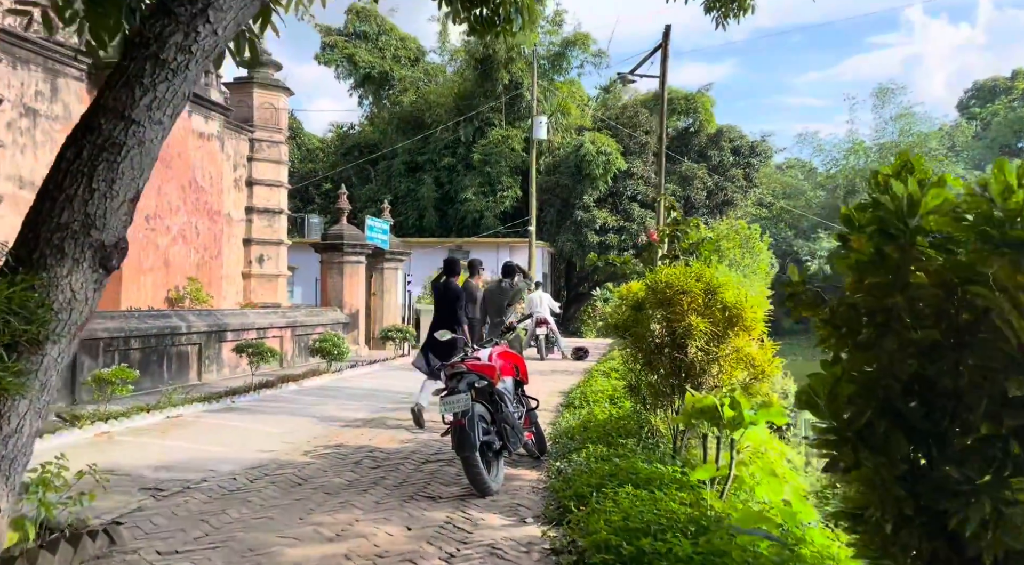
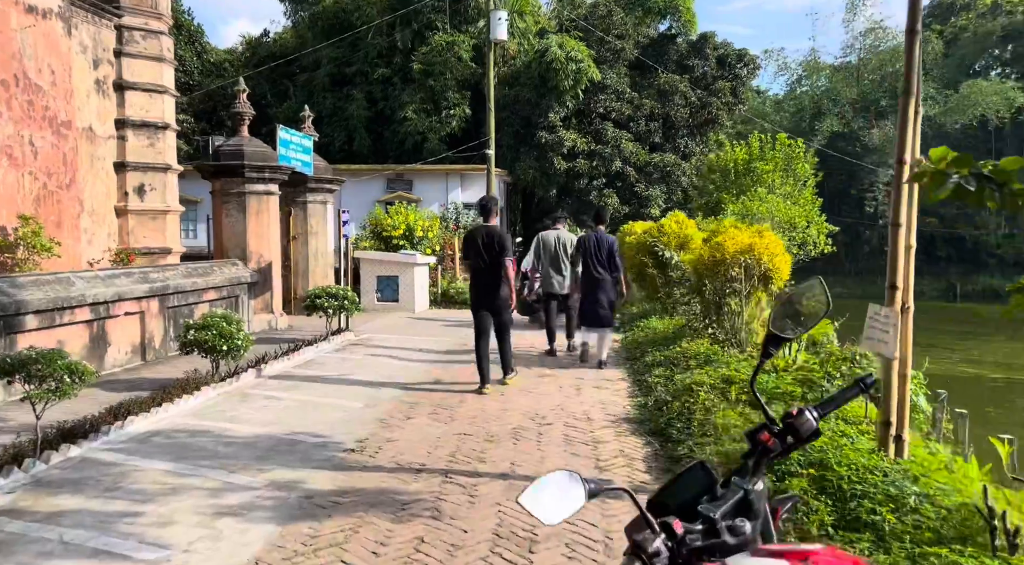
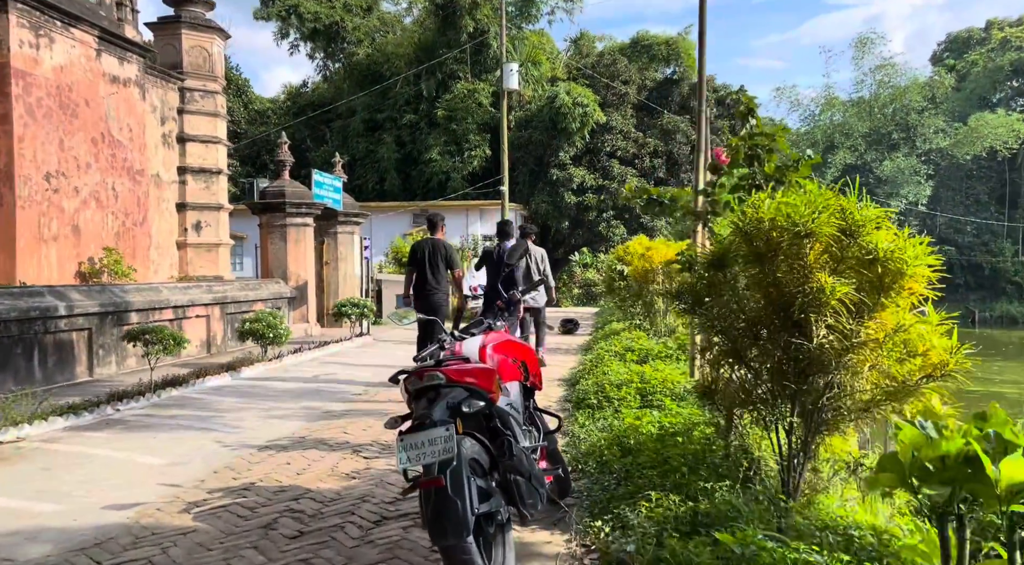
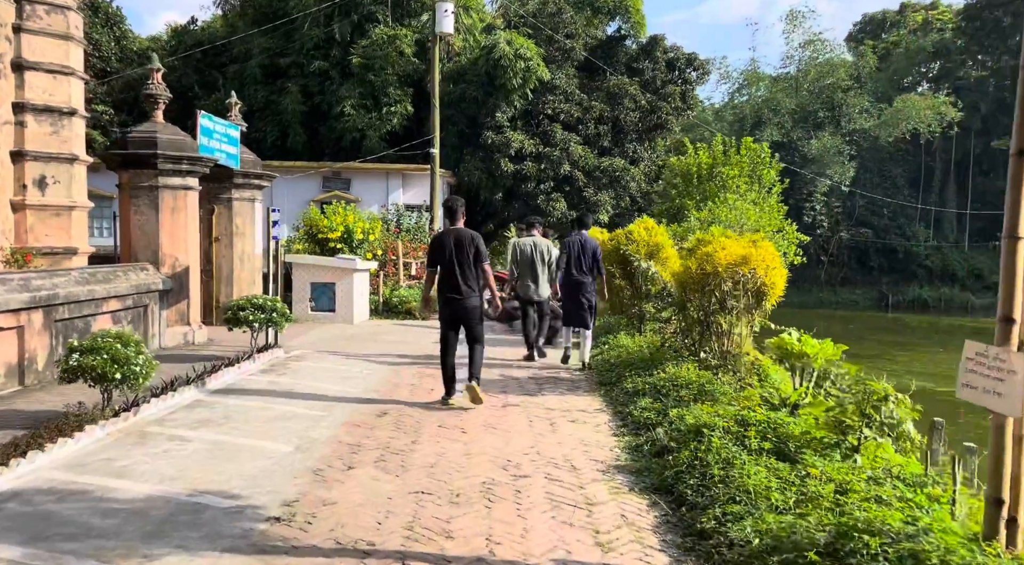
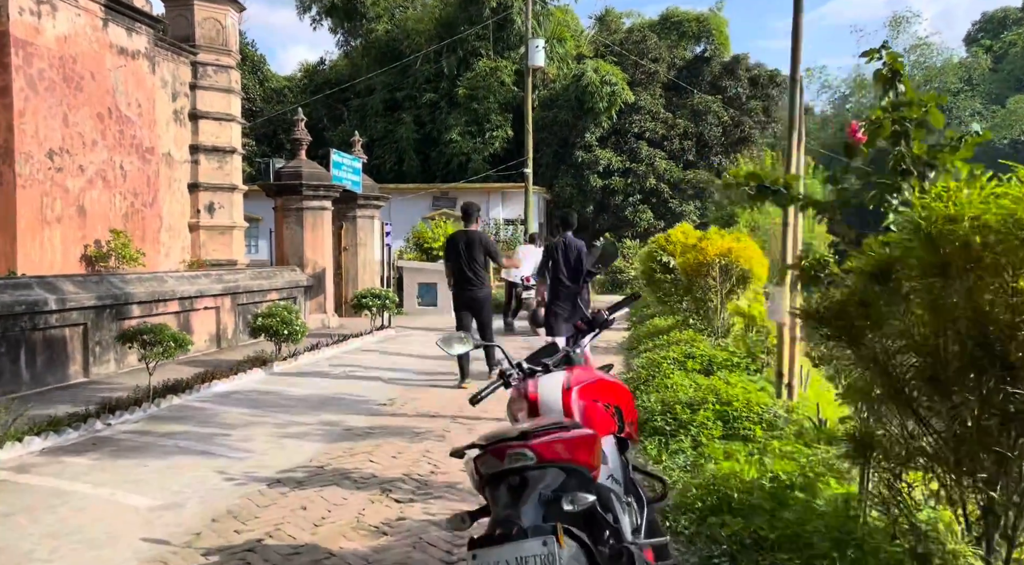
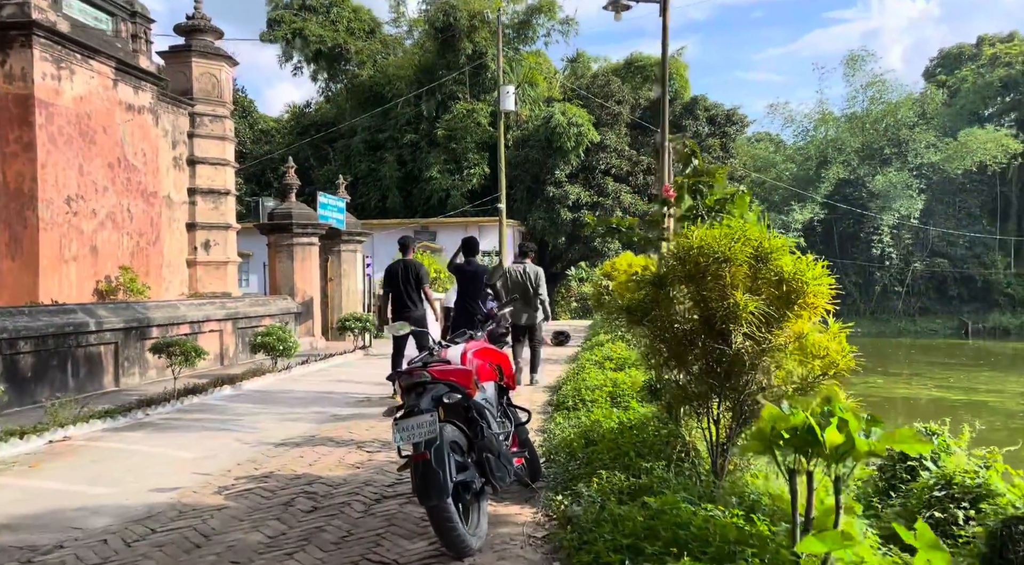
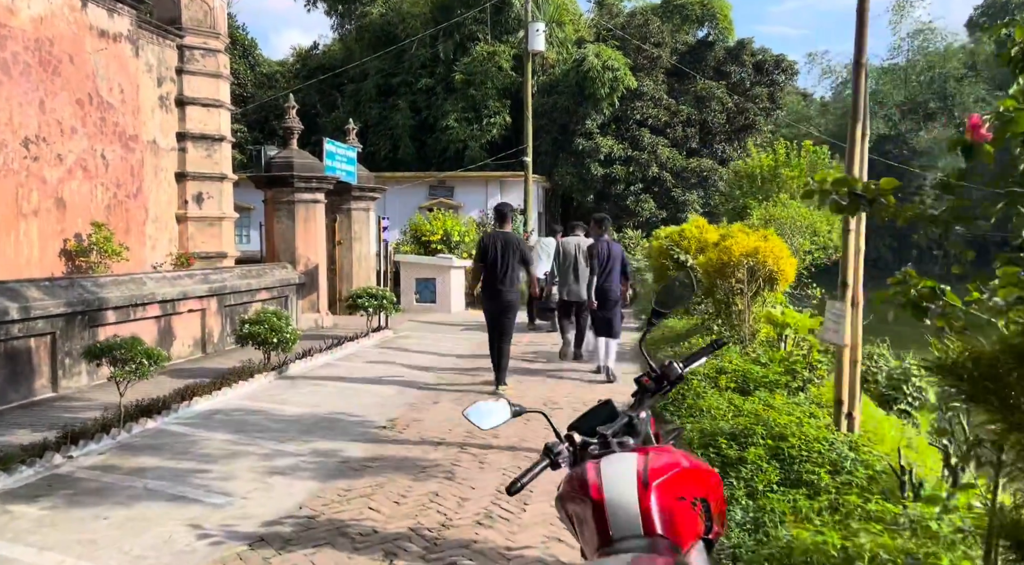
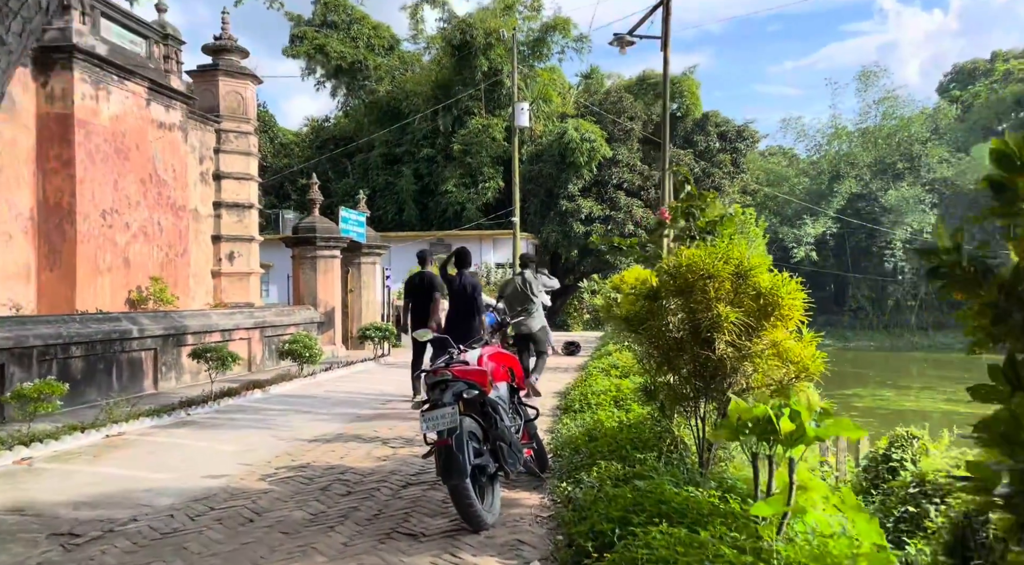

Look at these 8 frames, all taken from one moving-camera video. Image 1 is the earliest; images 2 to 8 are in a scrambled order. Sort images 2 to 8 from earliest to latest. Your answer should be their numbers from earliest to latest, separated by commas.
8, 6, 3, 5, 7, 2, 4
